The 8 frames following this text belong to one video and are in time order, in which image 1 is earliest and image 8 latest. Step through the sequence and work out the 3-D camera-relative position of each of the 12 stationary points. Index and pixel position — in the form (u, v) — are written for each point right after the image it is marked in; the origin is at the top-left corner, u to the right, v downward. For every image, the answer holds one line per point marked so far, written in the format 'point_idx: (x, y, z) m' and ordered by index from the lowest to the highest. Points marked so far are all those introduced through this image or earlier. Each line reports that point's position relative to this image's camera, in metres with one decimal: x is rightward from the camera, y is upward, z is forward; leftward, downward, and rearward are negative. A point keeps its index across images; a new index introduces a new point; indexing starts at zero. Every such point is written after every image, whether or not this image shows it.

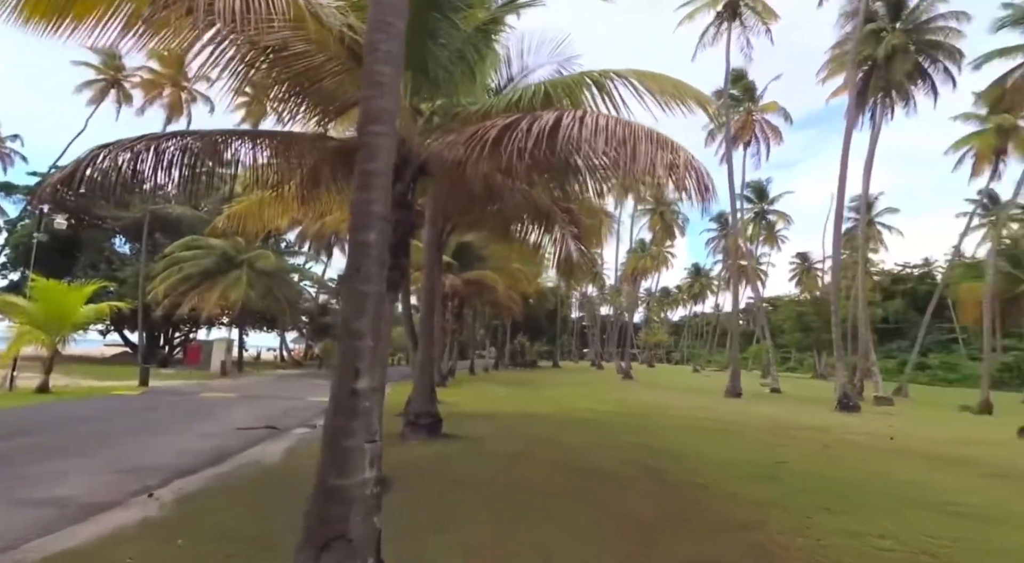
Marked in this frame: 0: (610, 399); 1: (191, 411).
0: (+3.0, -3.5, +17.5) m
1: (-5.0, -2.1, +9.4) m
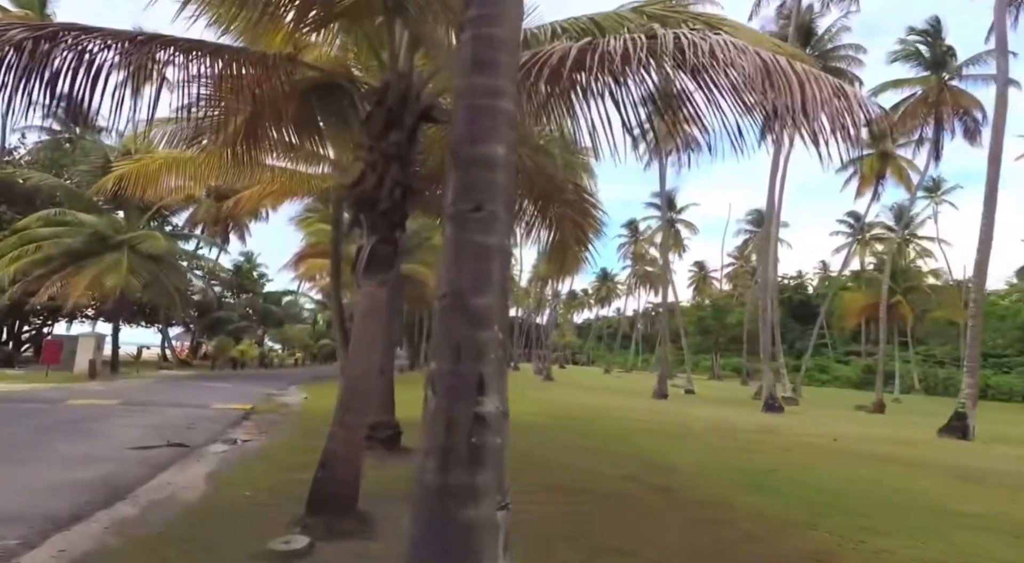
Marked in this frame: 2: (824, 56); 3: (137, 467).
0: (+0.8, -3.4, +17.0) m
1: (-5.8, -1.9, +7.6) m
2: (+10.5, +7.6, +19.7) m
3: (-2.9, -1.5, +4.6) m
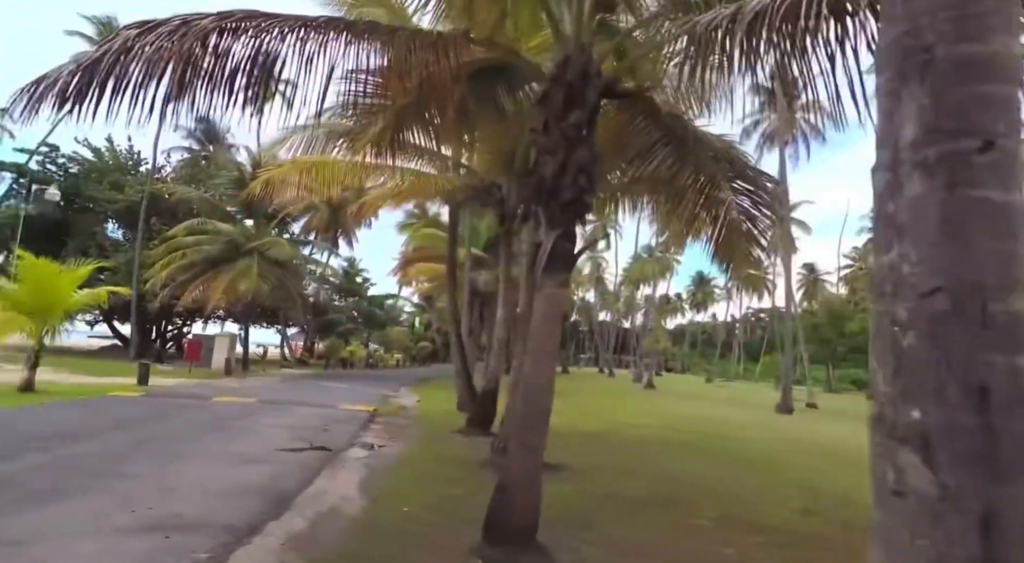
0: (+3.9, -3.5, +16.1) m
1: (-4.0, -1.9, +8.0) m
2: (+14.0, +7.5, +17.4) m
3: (-1.7, -1.5, +4.5) m
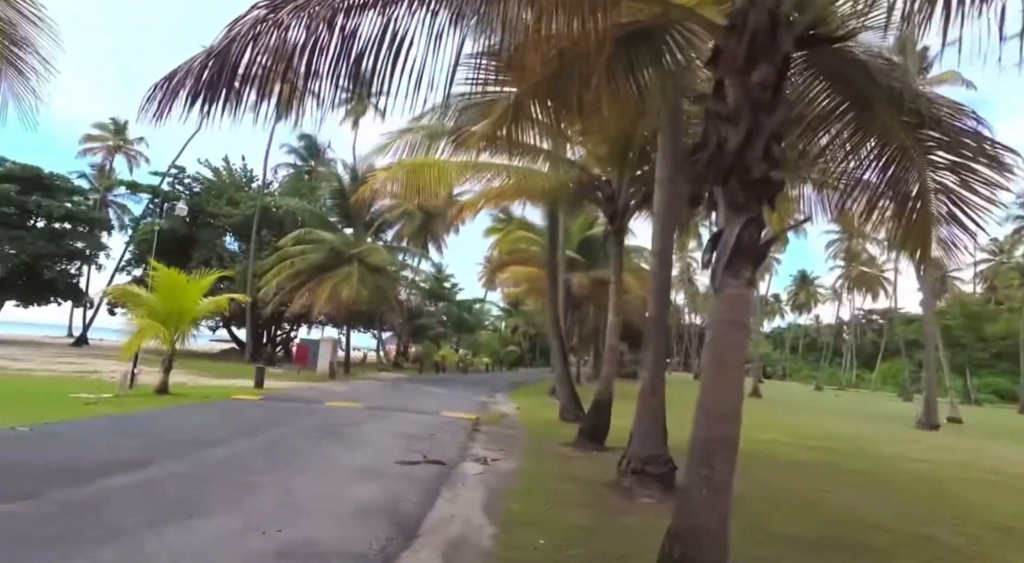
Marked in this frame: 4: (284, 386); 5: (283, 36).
0: (+6.6, -3.5, +14.9) m
1: (-2.5, -2.0, +8.0) m
2: (+16.5, +7.6, +14.7) m
3: (-0.7, -1.5, +4.2) m
4: (-6.7, -3.1, +17.4) m
5: (-1.0, +1.1, +2.5) m
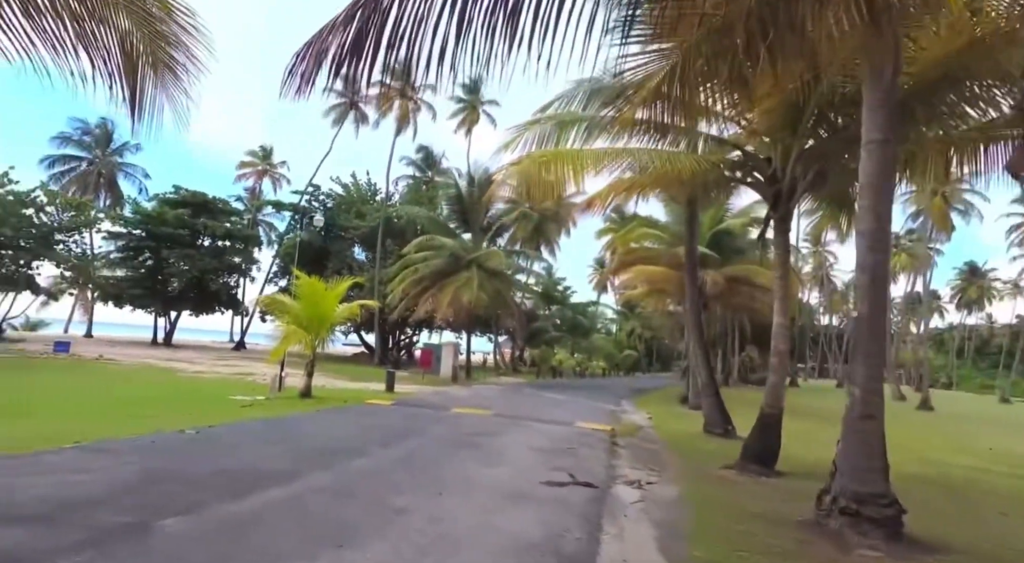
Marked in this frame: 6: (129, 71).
0: (+9.6, -3.4, +12.6) m
1: (-0.7, -2.0, +7.6) m
2: (+19.1, +8.0, +10.7) m
3: (+0.4, -1.5, +3.6) m
4: (-3.0, -3.3, +17.6) m
5: (-0.3, +1.1, +2.0) m
6: (-2.7, +1.5, +4.2) m
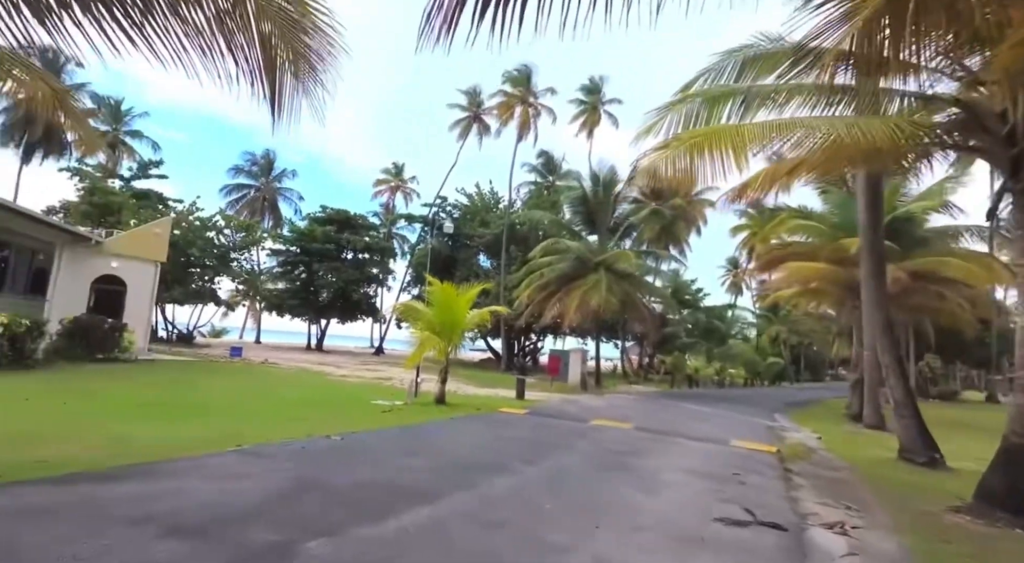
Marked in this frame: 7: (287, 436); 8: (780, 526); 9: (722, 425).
0: (+12.2, -3.2, +9.6) m
1: (+1.1, -2.0, +6.8) m
2: (+20.8, +8.5, +5.9) m
3: (+1.3, -1.4, +2.7) m
4: (+0.9, -3.4, +17.0) m
5: (+0.2, +1.1, +1.2) m
6: (-1.7, +1.4, +3.9) m
7: (-3.7, -2.6, +9.9) m
8: (+1.9, -1.7, +4.3) m
9: (+4.2, -2.8, +11.7) m
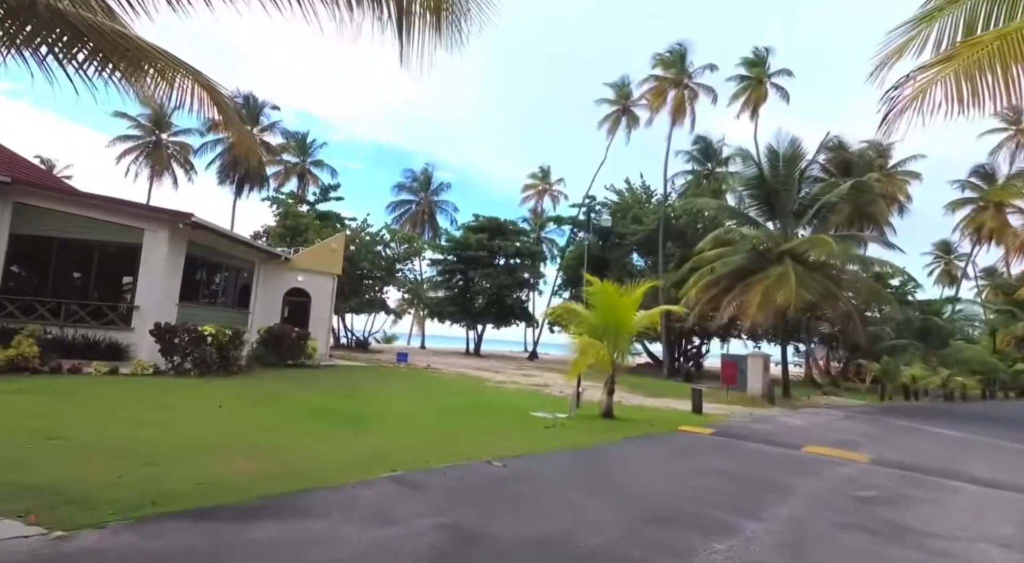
0: (+14.3, -2.6, +4.5) m
1: (+2.9, -1.9, +4.6) m
2: (+21.4, +9.3, -1.1) m
3: (+2.0, -1.3, +0.5) m
4: (+5.3, -3.2, +14.5) m
5: (+0.6, +1.3, -0.6) m
6: (-0.6, +1.5, +2.5) m
7: (-1.0, -2.6, +8.7) m
8: (+3.1, -1.5, +2.0) m
9: (+7.1, -2.6, +8.5) m
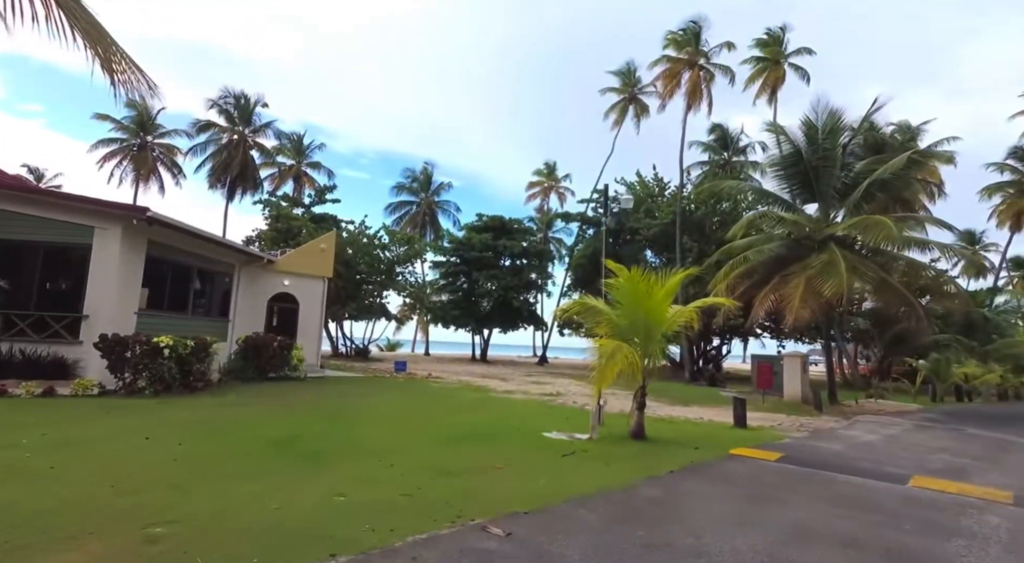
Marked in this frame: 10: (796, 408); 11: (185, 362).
0: (+14.4, -2.1, +1.8) m
1: (+2.9, -1.6, +2.0) m
2: (+21.1, +10.1, -3.8) m
3: (+2.0, -1.0, -2.0) m
4: (+5.5, -3.0, +12.0) m
5: (+0.4, +1.5, -3.1) m
6: (-0.7, +1.7, 0.0) m
7: (-0.9, -2.4, +6.2) m
8: (+3.1, -1.2, -0.6) m
9: (+7.2, -2.2, +5.9) m
10: (+8.9, -3.9, +18.5) m
11: (-8.5, -2.1, +15.3) m
